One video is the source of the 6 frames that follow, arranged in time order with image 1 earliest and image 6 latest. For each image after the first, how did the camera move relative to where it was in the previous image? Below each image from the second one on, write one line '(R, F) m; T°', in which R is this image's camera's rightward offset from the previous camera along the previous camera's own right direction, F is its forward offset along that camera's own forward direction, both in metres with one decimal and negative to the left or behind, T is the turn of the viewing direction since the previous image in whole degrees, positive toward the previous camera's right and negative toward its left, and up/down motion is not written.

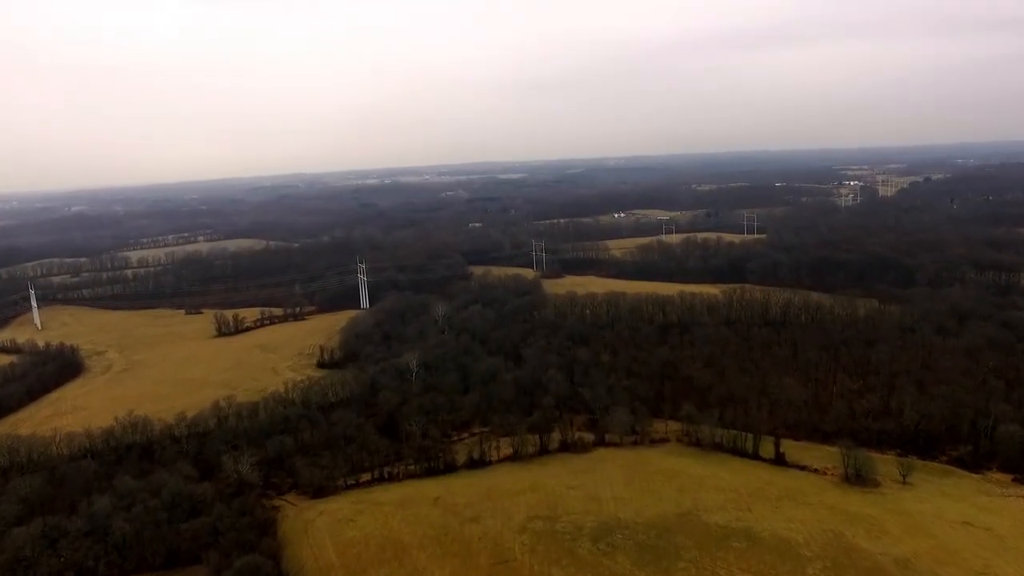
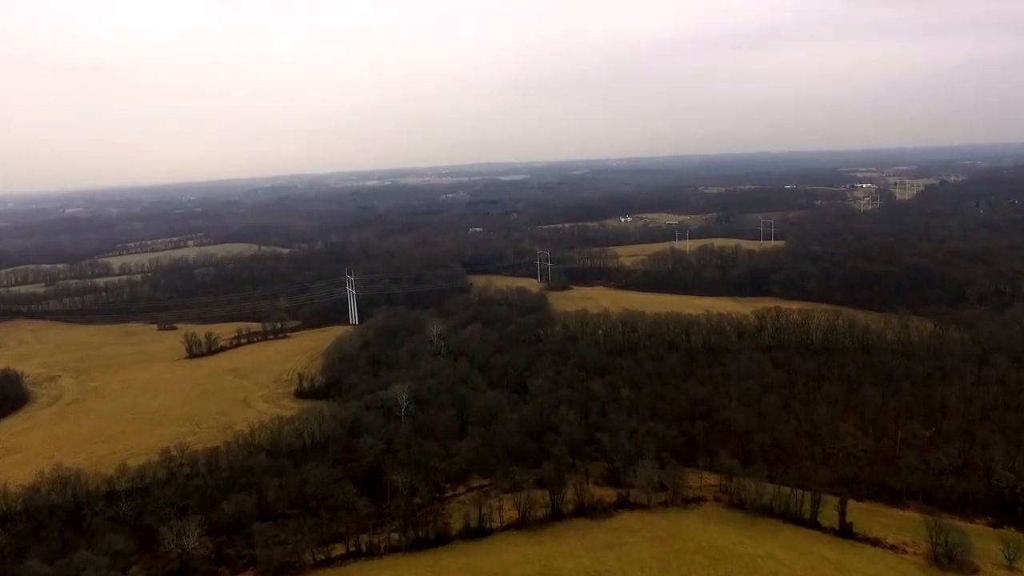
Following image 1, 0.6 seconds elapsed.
(-0.1, +3.4) m; 0°
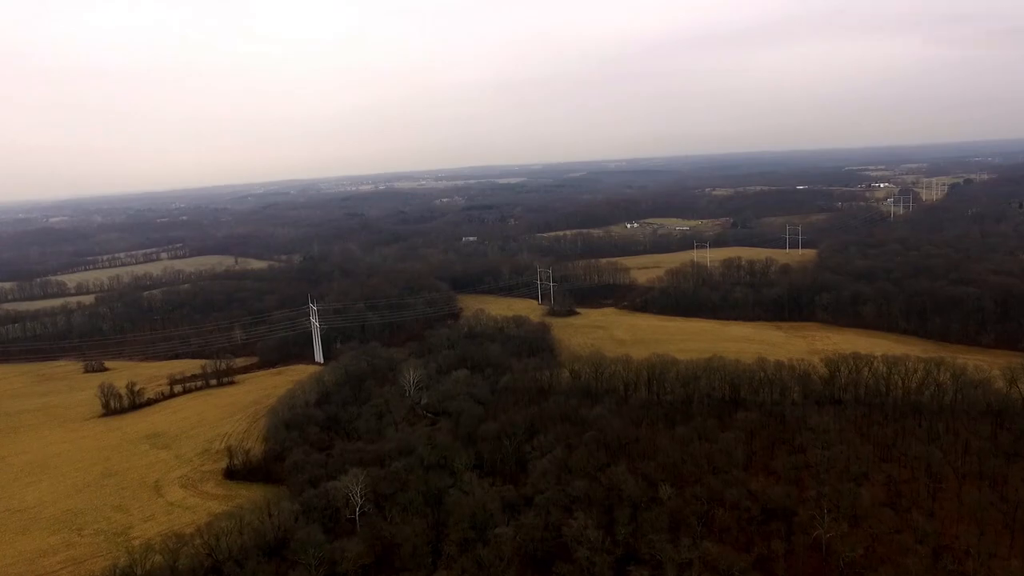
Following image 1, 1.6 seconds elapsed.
(+0.1, +6.0) m; 0°
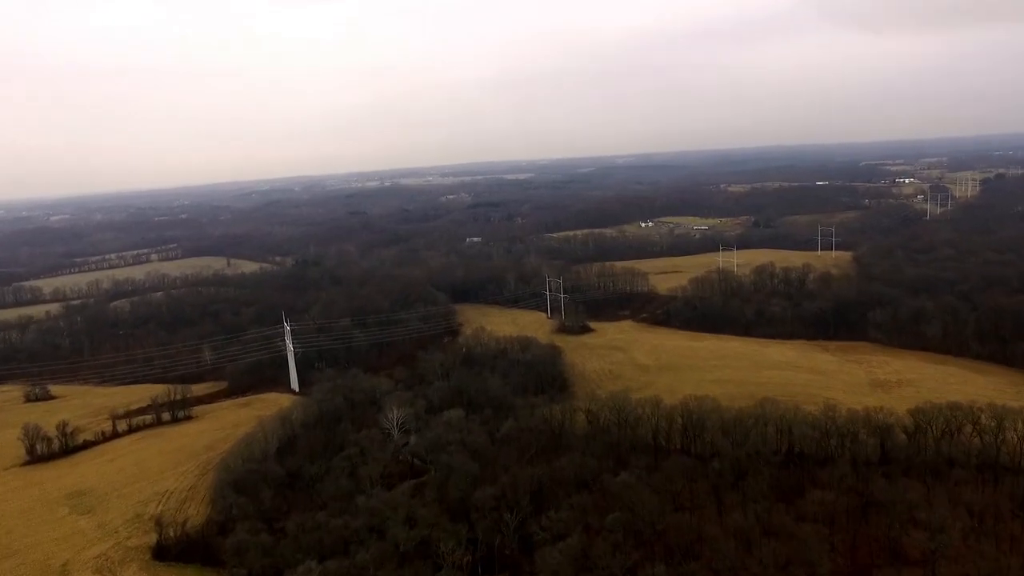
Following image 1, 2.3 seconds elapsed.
(+0.1, +4.1) m; -1°
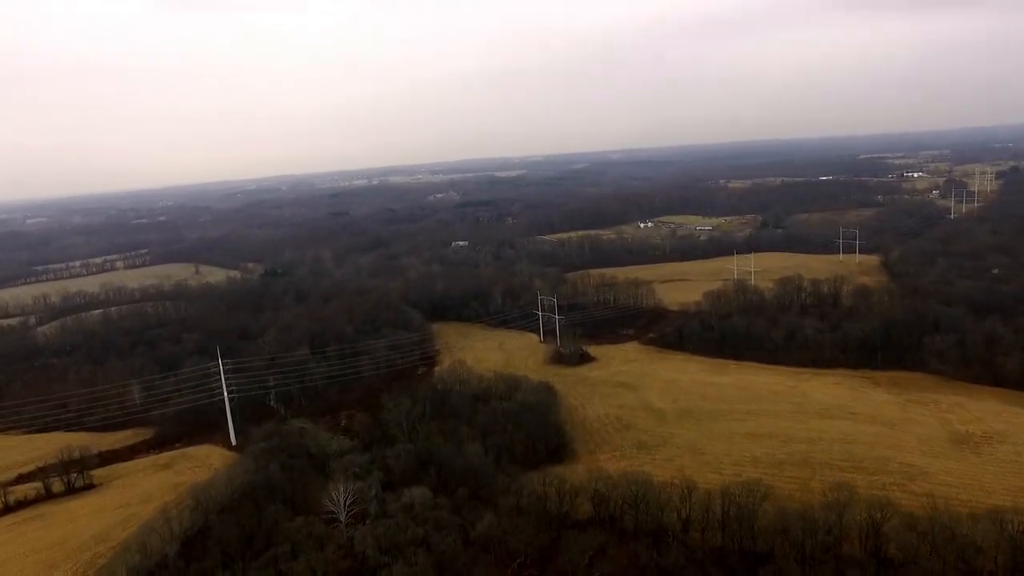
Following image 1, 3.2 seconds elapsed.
(+0.3, +4.7) m; 0°
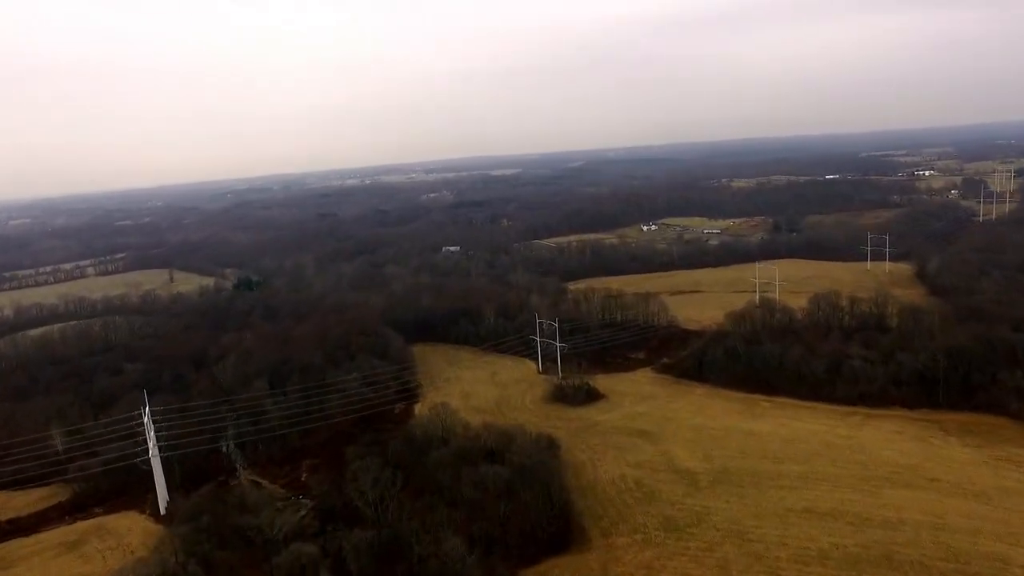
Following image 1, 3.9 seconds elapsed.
(+0.1, +3.9) m; 0°
